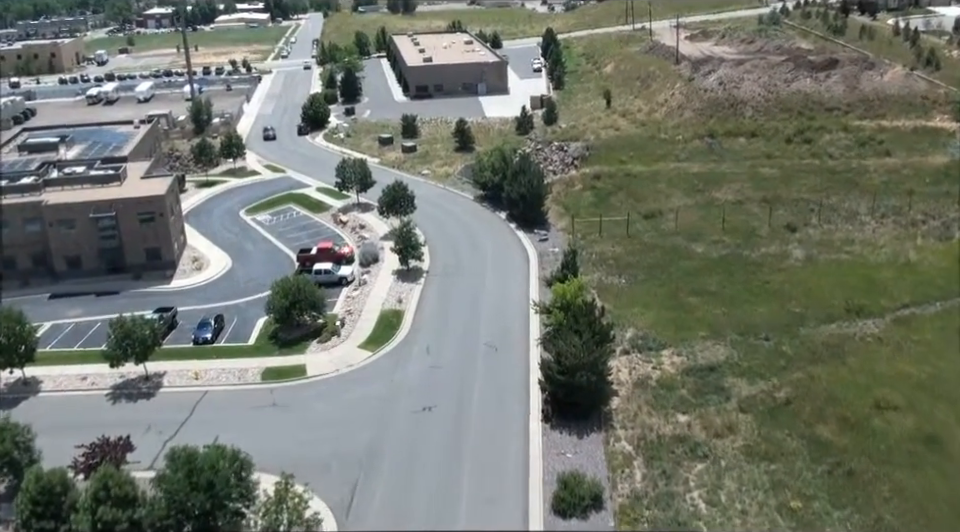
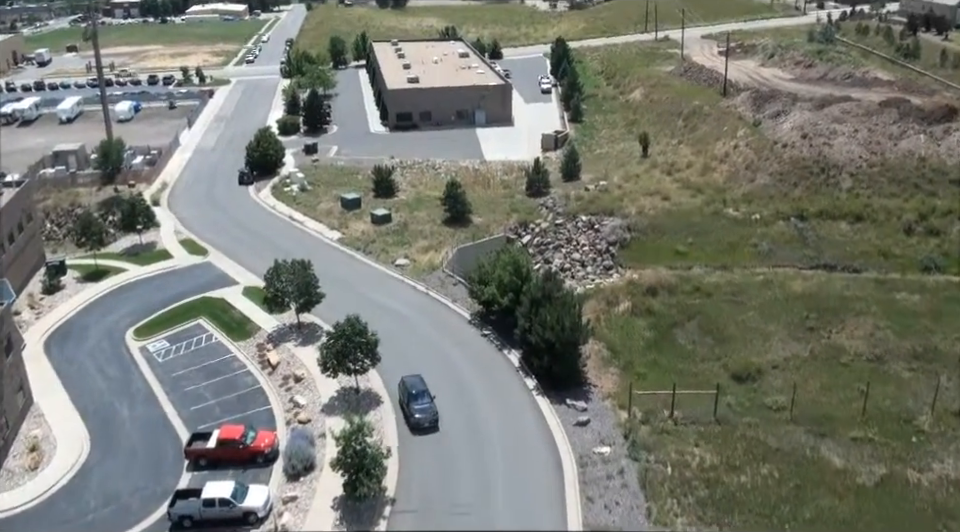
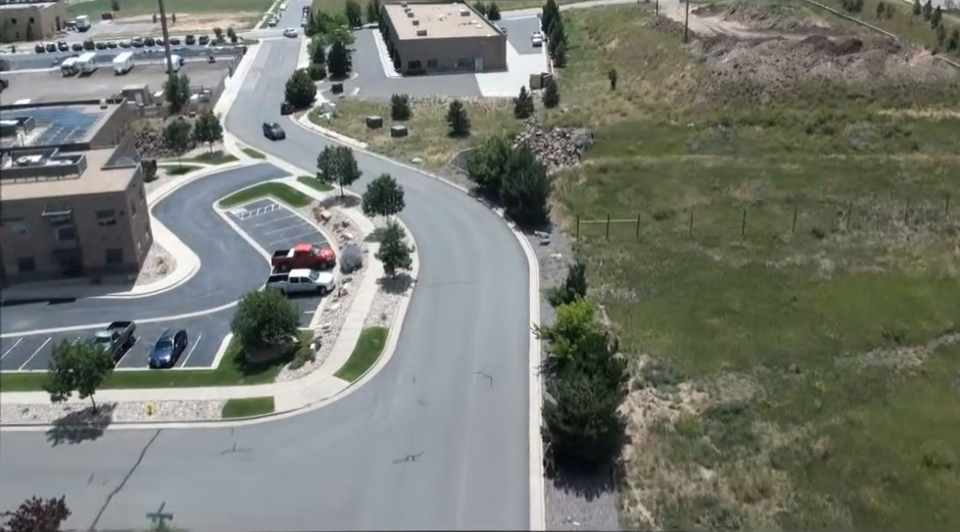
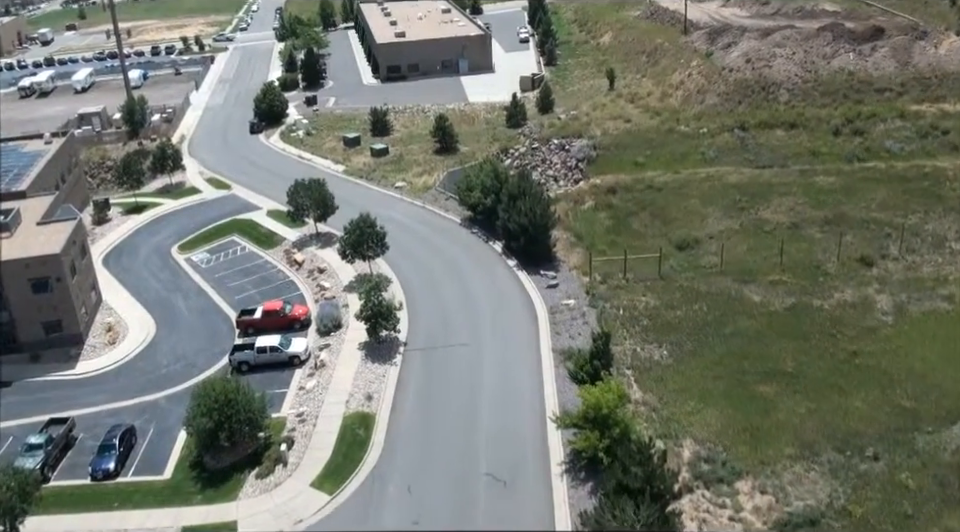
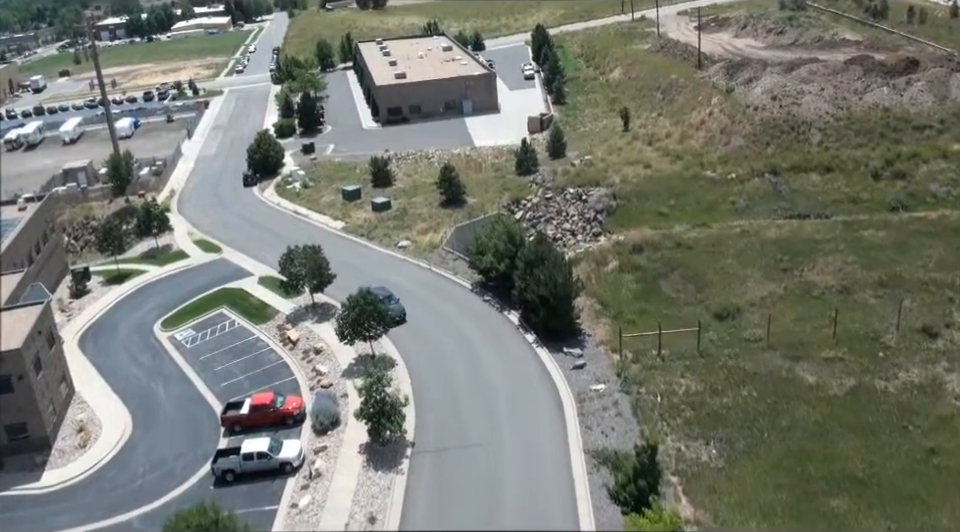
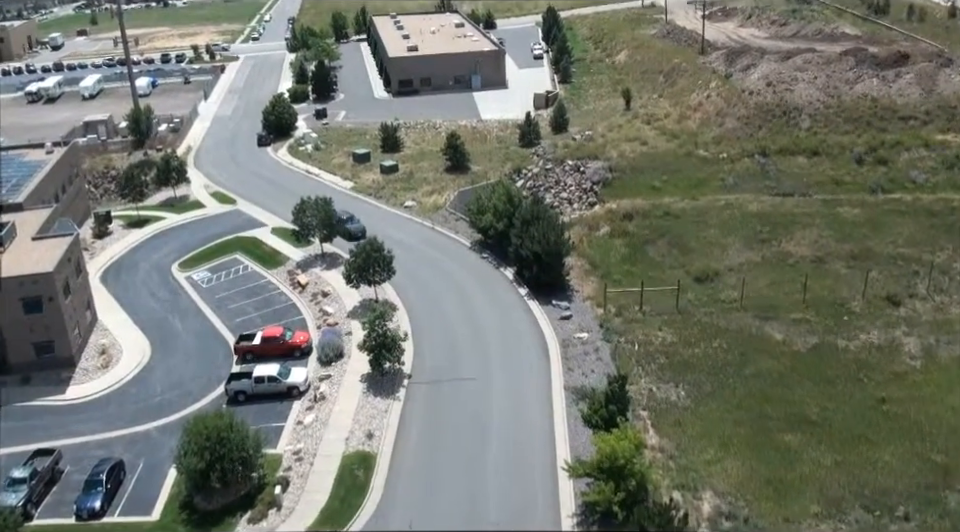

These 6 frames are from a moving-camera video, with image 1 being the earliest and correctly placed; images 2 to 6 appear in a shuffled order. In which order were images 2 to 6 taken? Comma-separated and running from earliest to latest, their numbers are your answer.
3, 4, 6, 5, 2
